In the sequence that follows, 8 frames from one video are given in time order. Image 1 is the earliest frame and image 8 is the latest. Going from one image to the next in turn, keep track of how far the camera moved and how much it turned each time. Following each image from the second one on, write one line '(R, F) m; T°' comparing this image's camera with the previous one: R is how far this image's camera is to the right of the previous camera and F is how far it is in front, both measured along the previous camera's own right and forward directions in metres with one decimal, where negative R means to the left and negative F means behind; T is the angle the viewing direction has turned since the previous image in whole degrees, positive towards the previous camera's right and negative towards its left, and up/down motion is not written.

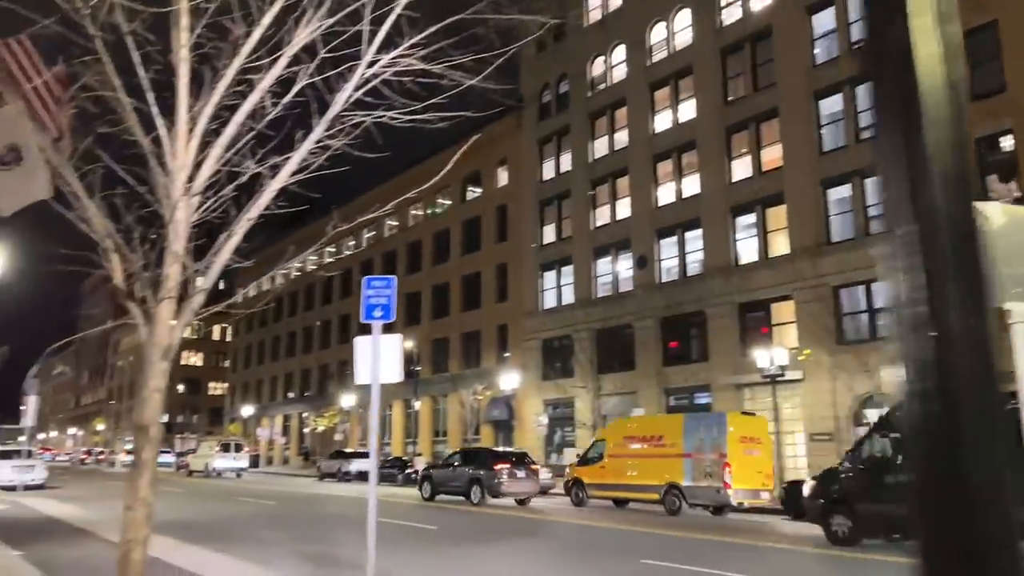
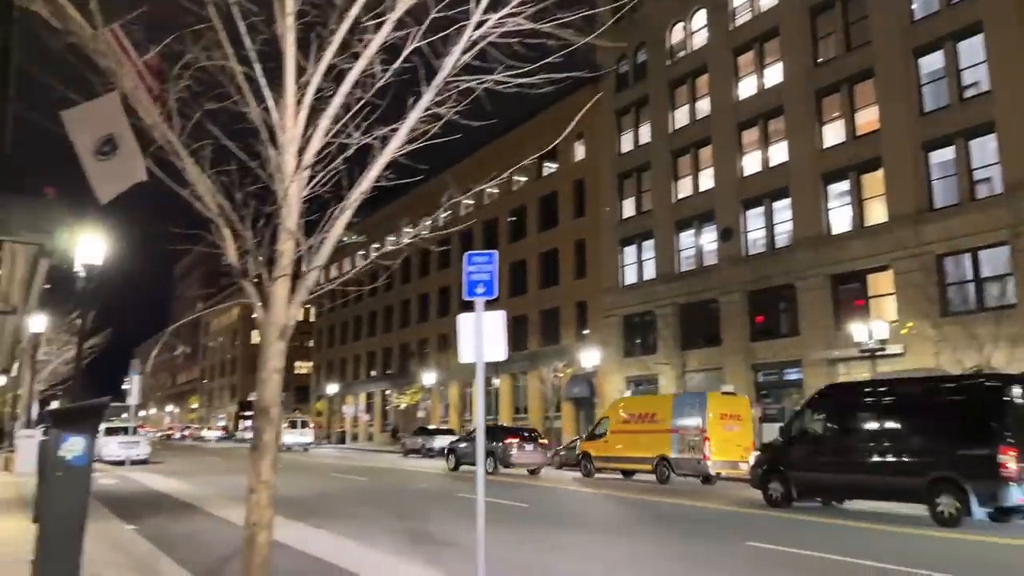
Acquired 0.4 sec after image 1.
(-0.3, +0.3) m; -5°
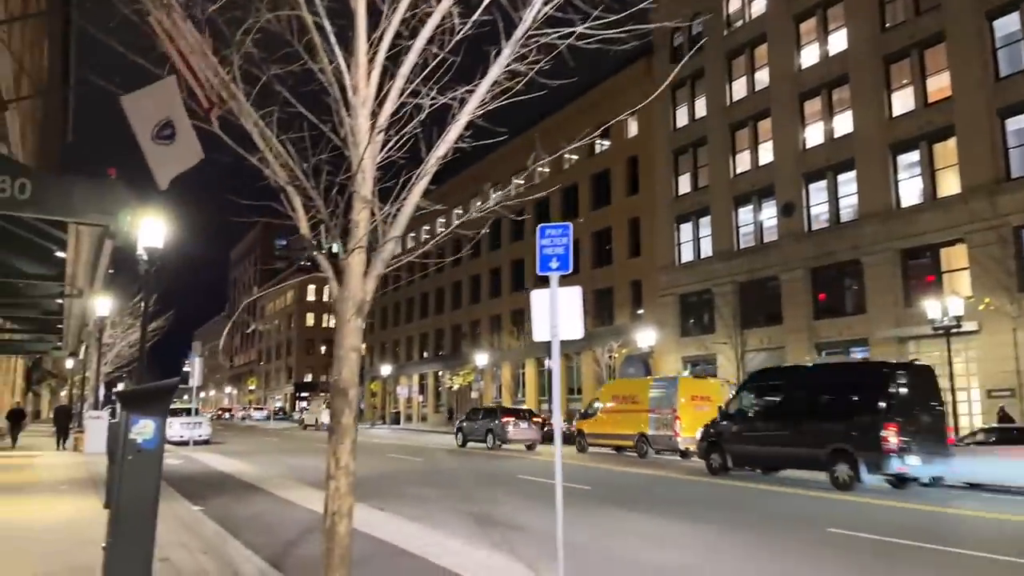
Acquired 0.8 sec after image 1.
(-0.3, +0.4) m; -4°
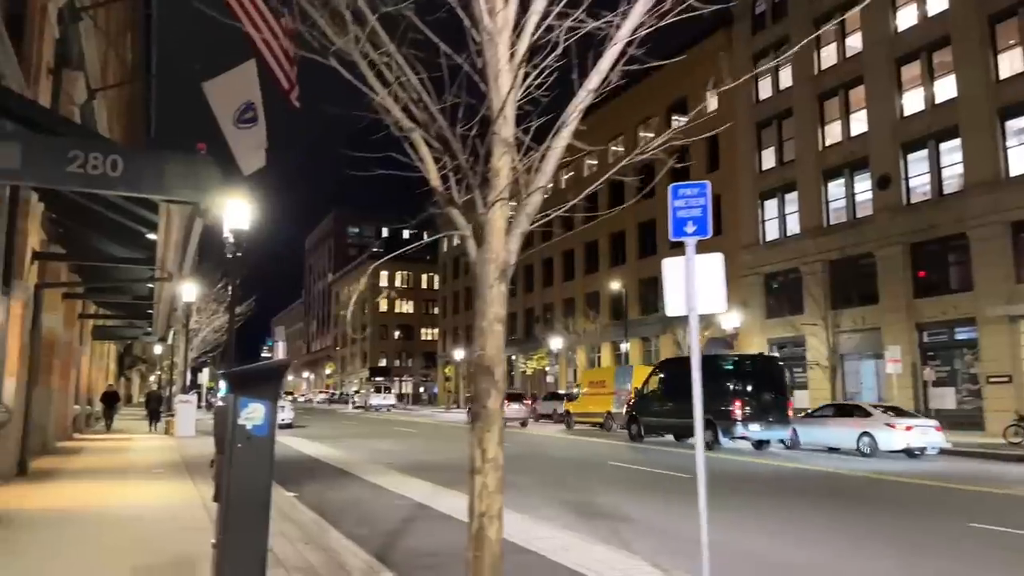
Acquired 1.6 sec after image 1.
(-0.5, +0.7) m; -5°
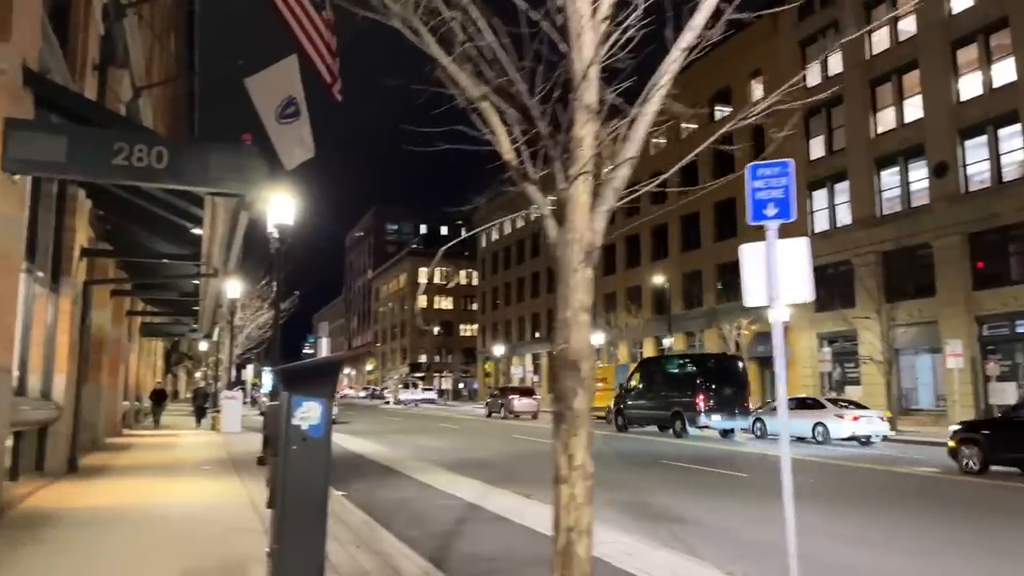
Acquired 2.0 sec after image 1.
(-0.2, +0.4) m; -3°
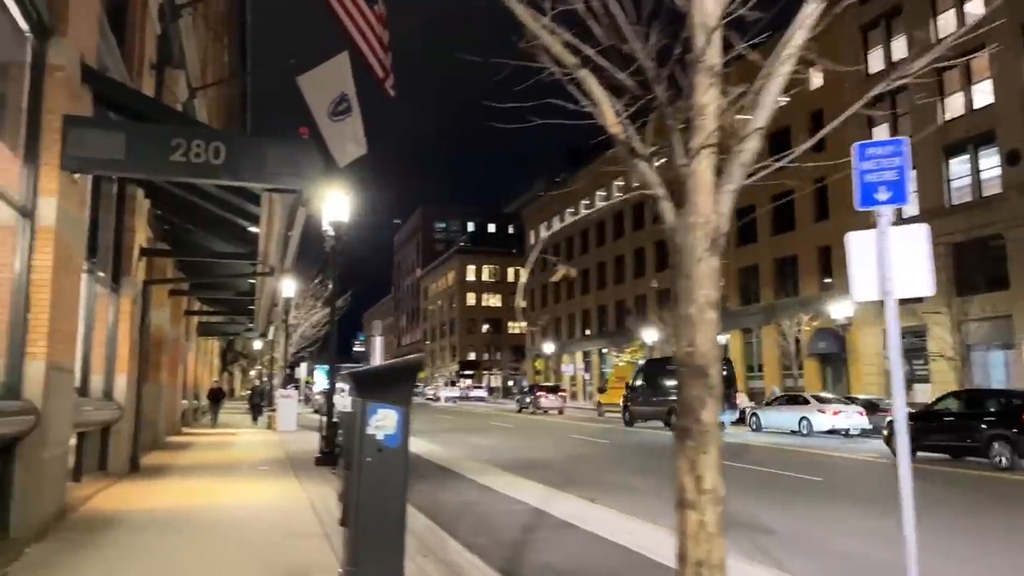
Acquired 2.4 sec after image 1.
(-0.2, +0.4) m; -3°
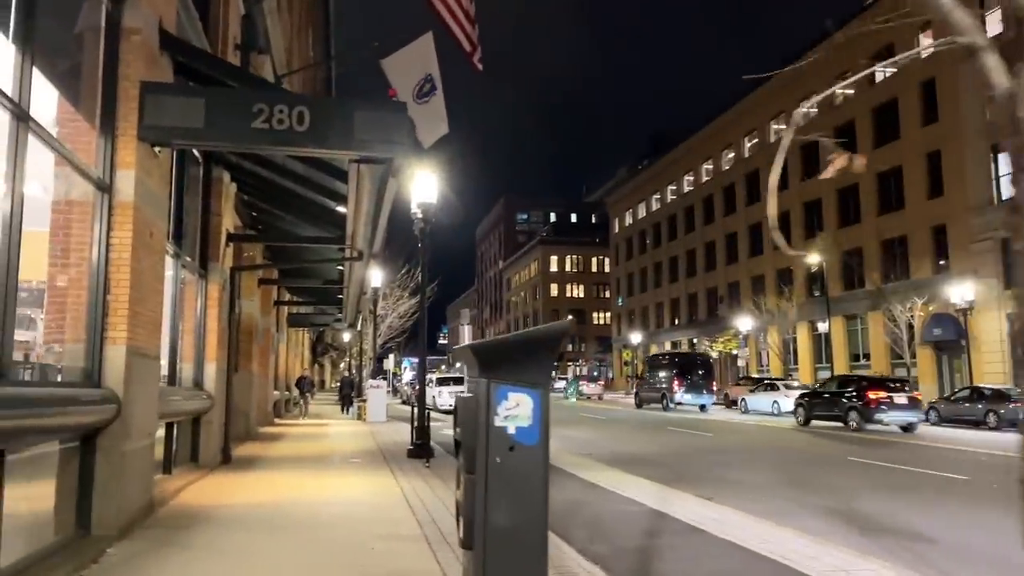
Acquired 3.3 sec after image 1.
(-0.4, +1.0) m; -6°
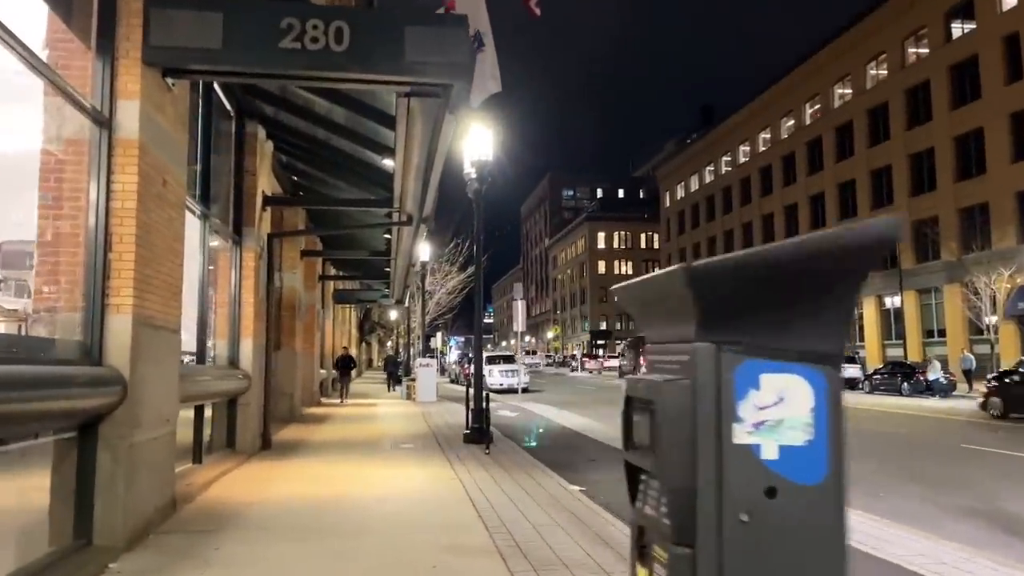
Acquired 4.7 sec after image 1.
(-0.4, +1.6) m; -3°
